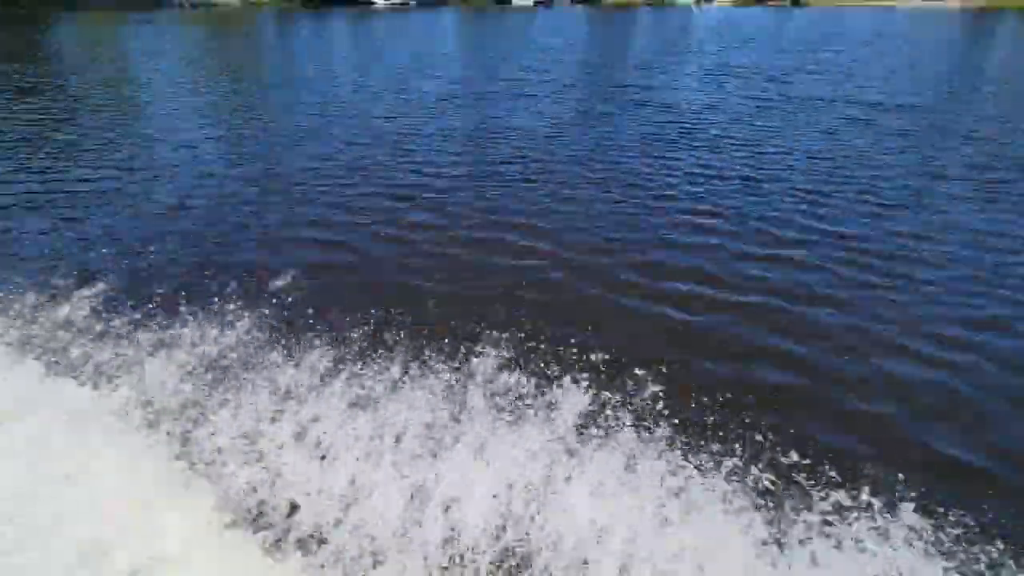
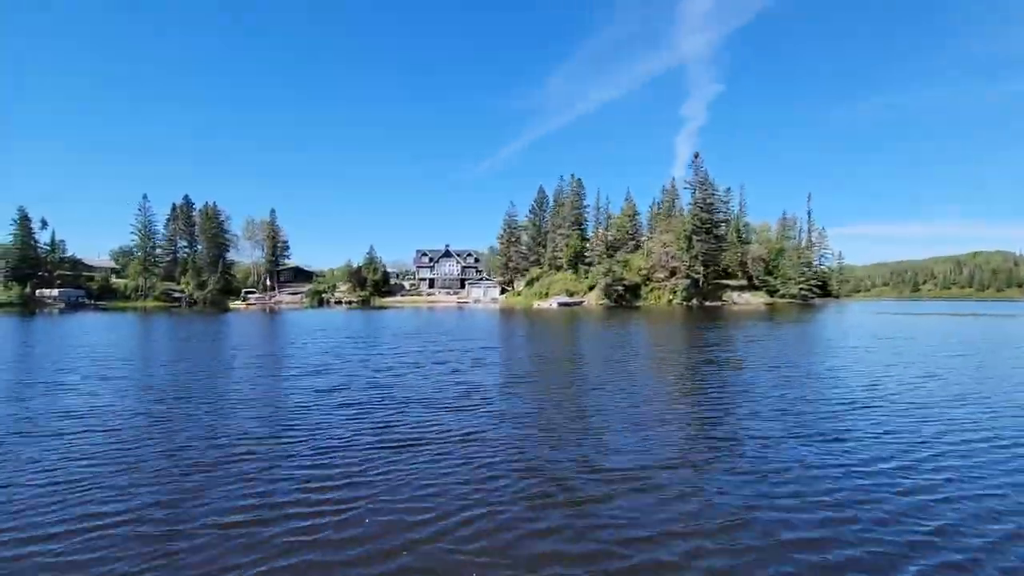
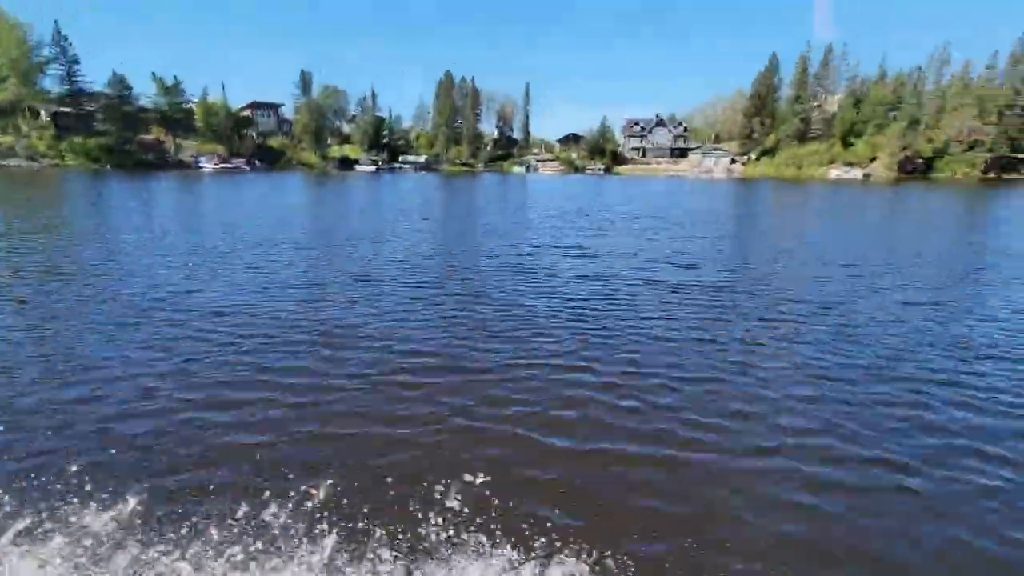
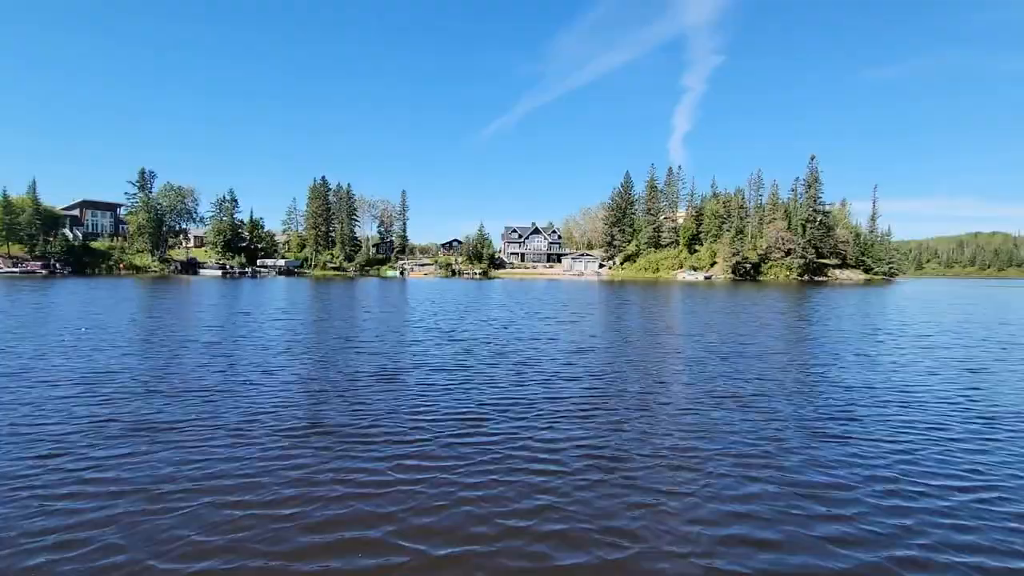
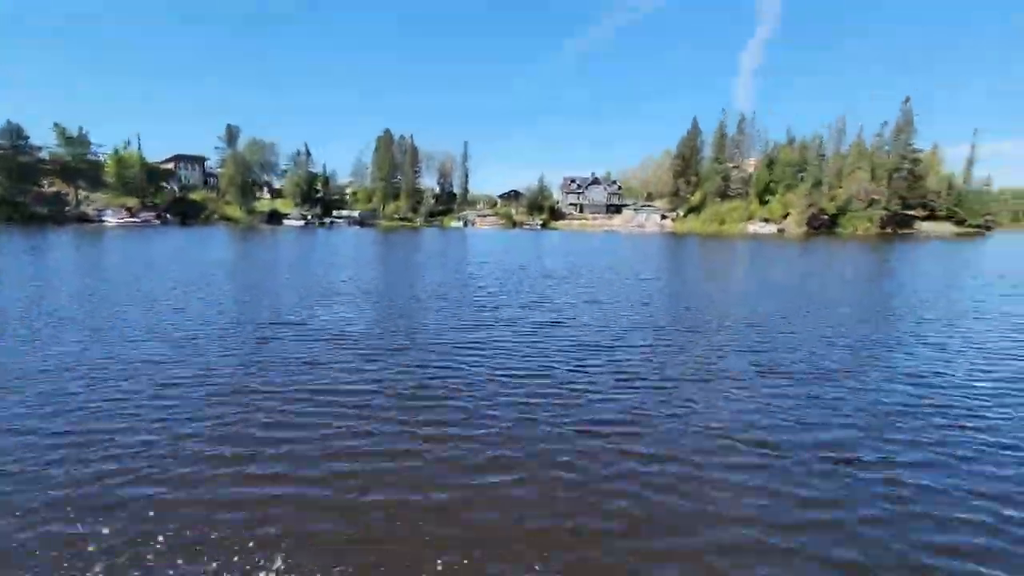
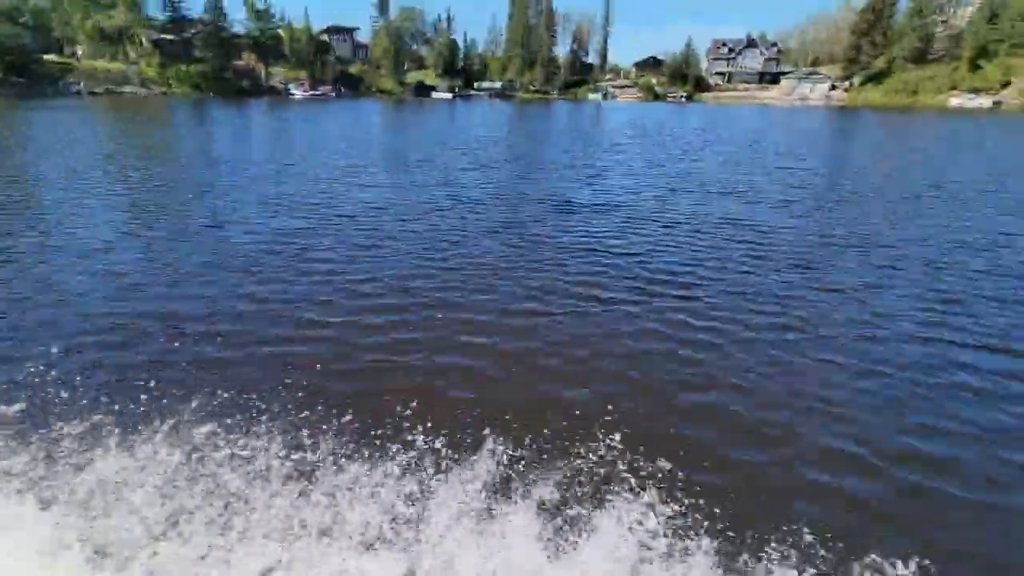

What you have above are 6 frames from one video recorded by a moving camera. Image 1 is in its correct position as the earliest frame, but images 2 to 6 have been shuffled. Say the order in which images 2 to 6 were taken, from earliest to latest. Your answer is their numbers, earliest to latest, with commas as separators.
6, 3, 5, 4, 2
